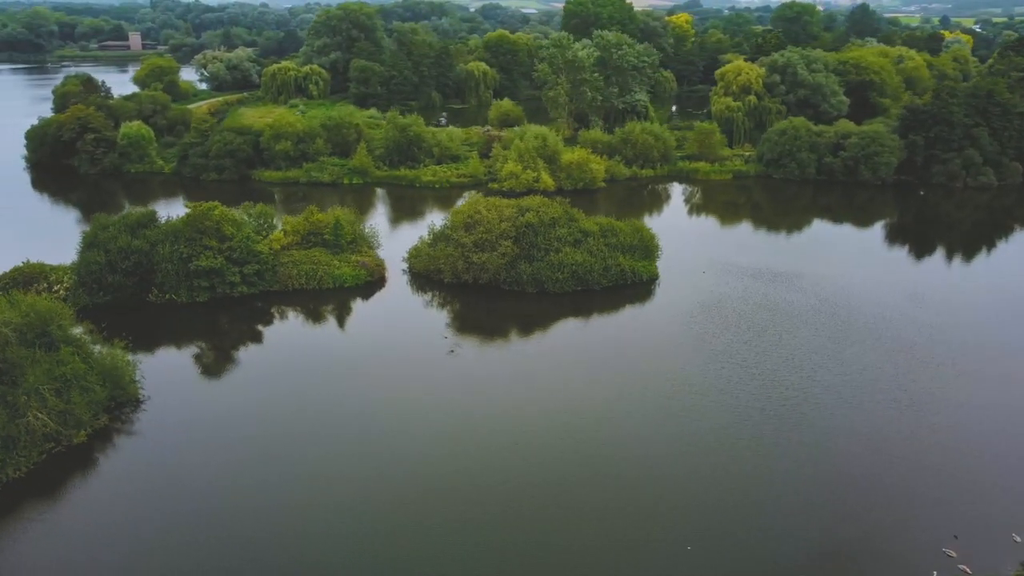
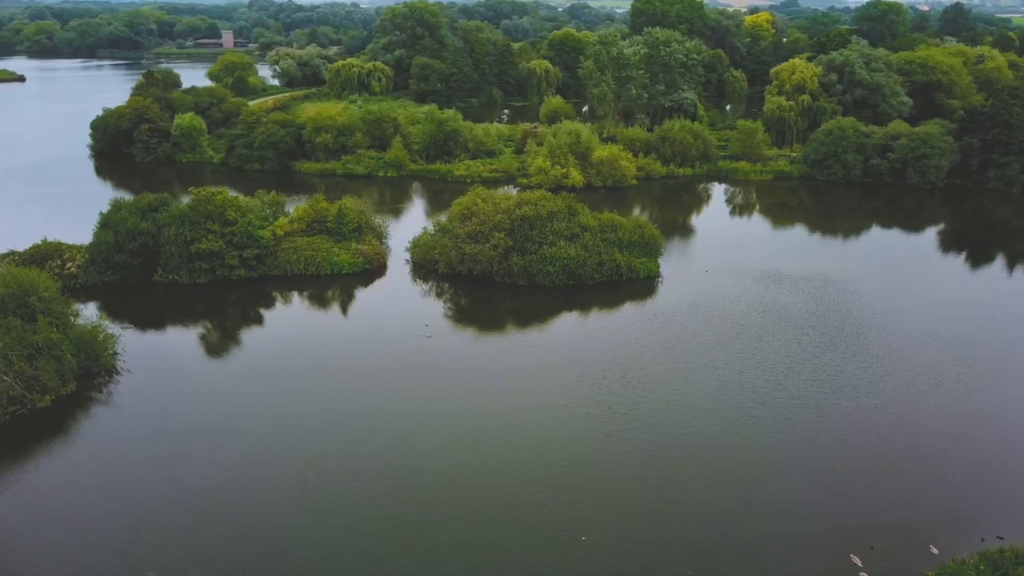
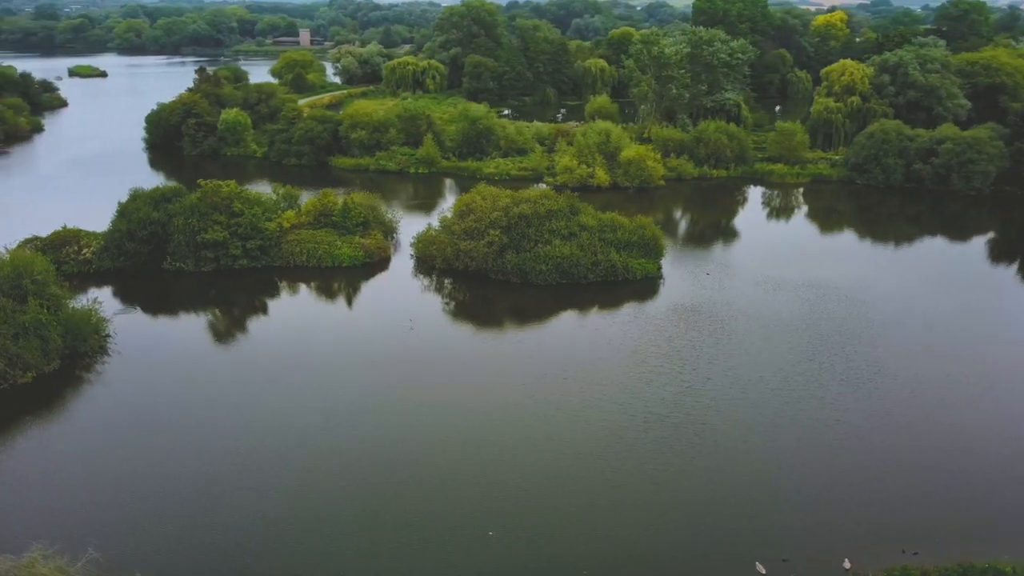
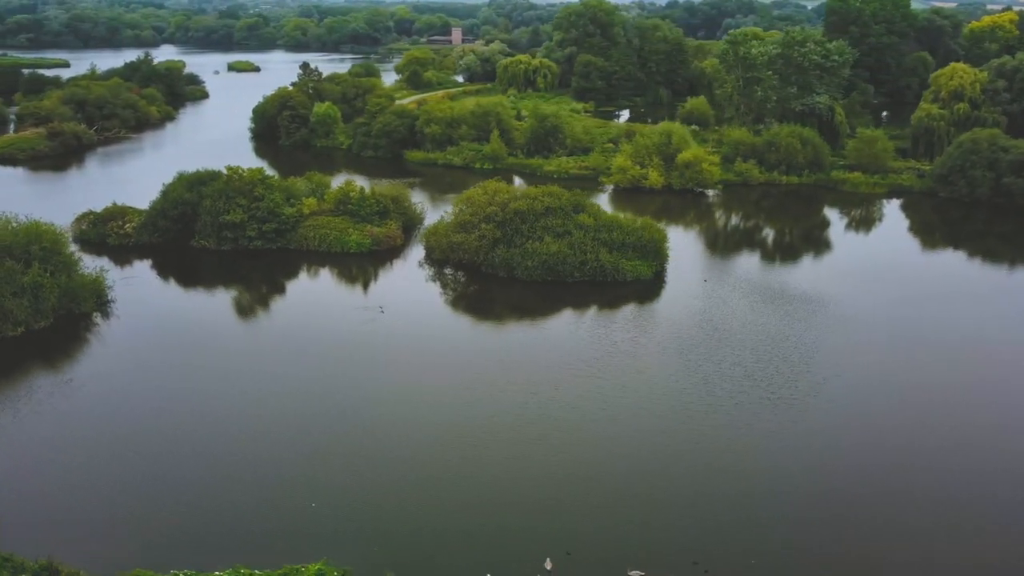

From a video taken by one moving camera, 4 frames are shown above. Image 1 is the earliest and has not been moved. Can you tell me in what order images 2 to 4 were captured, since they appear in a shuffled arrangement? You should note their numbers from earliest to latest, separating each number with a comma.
2, 3, 4
